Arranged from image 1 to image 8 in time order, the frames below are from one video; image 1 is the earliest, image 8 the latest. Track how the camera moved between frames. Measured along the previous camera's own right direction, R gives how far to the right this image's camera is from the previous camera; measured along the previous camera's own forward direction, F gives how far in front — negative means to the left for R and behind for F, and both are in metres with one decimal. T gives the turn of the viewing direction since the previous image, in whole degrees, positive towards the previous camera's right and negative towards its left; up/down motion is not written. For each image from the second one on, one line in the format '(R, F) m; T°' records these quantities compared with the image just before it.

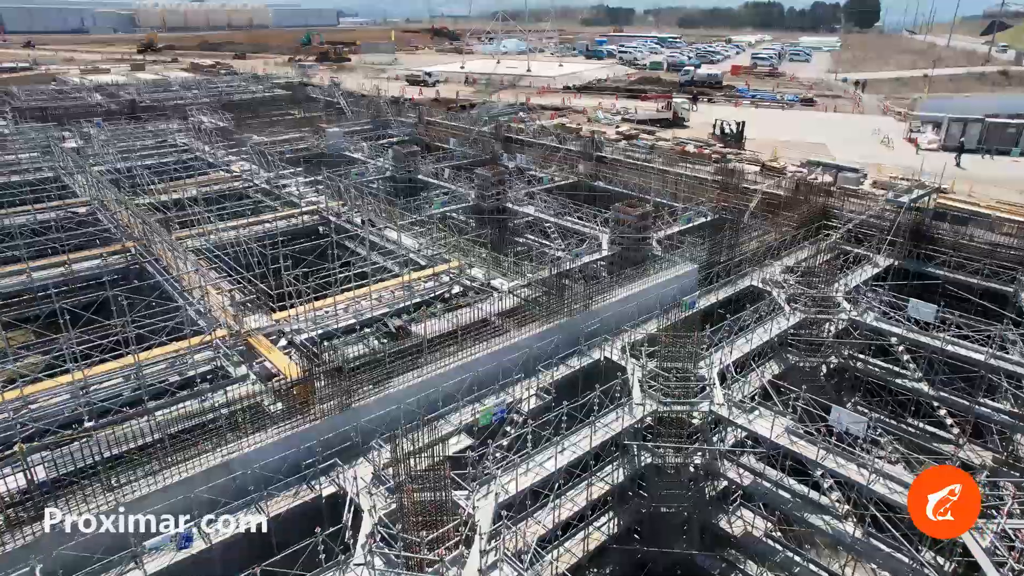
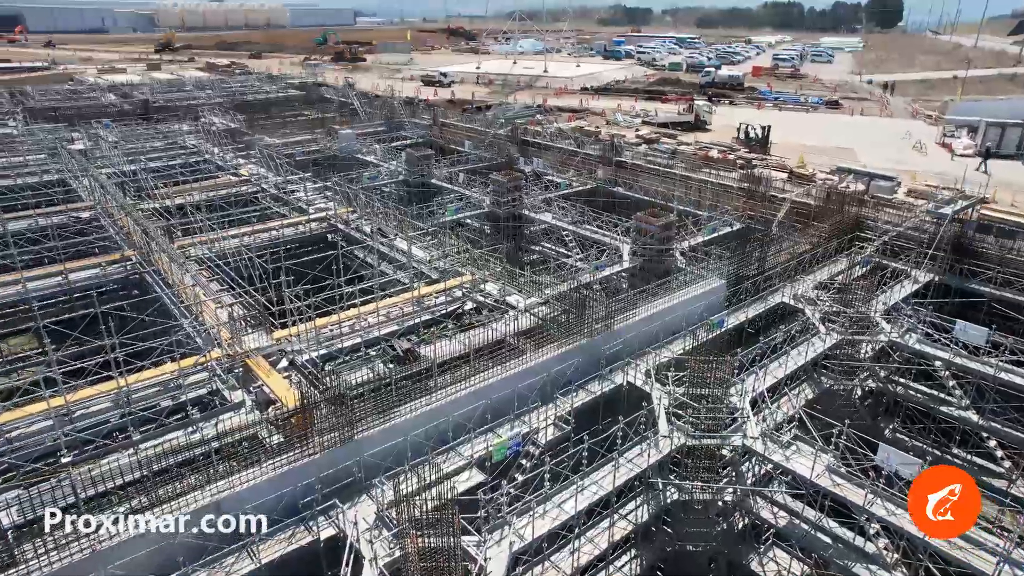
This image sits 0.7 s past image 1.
(-0.1, +1.2) m; -1°
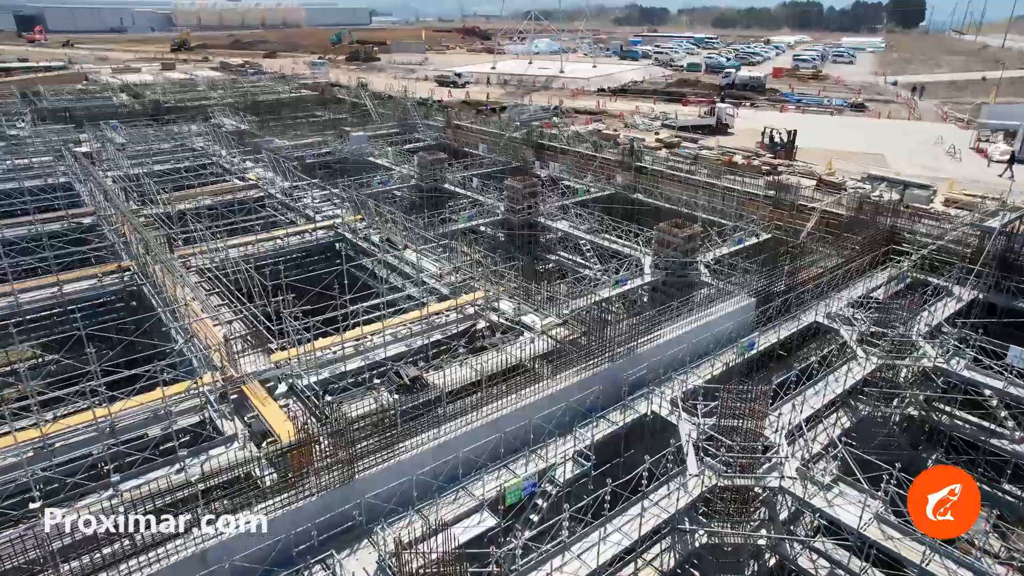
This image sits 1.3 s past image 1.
(-0.1, +1.2) m; -1°
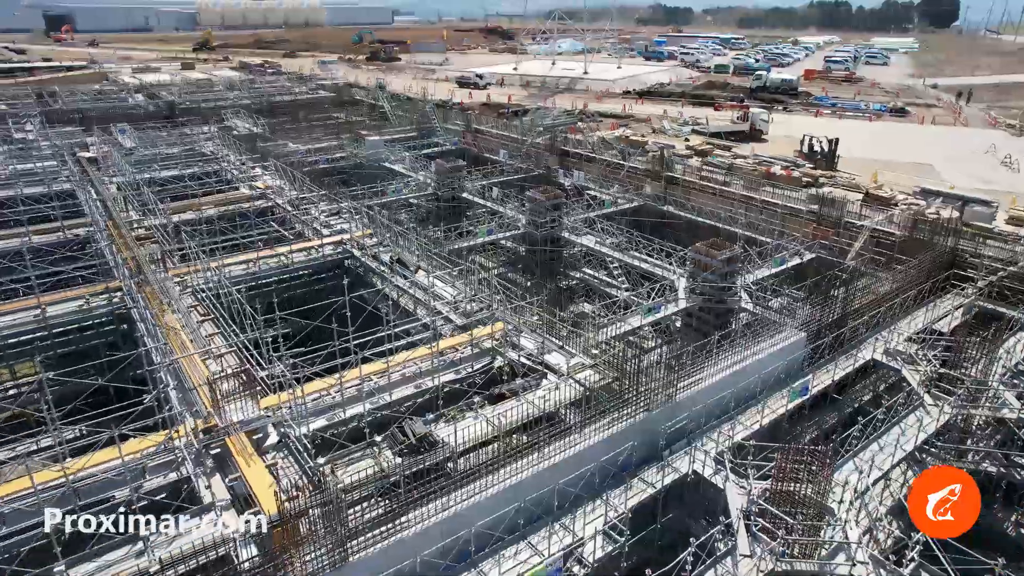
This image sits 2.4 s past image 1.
(-0.1, +1.9) m; -2°
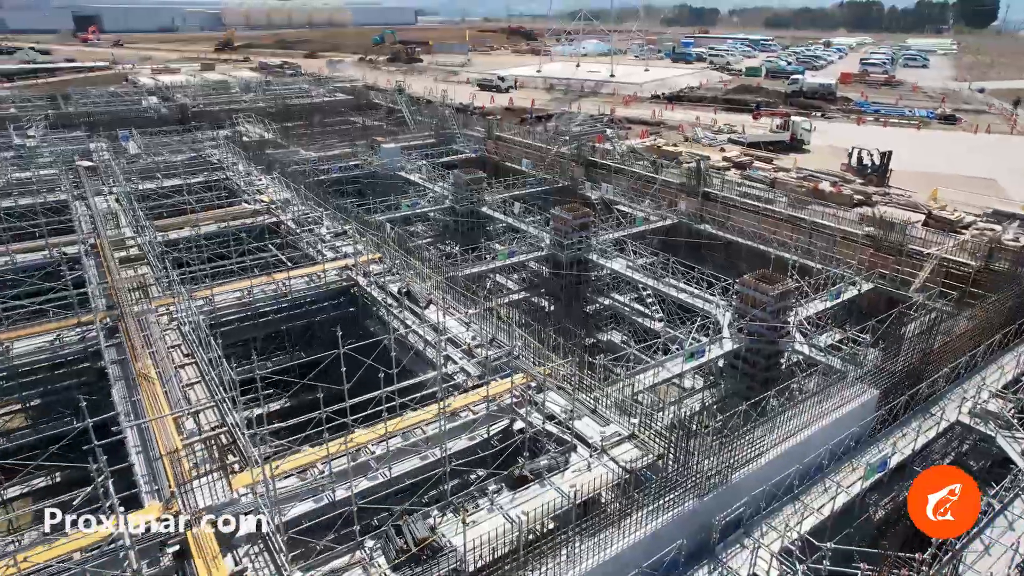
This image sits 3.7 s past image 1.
(-0.1, +2.4) m; -2°
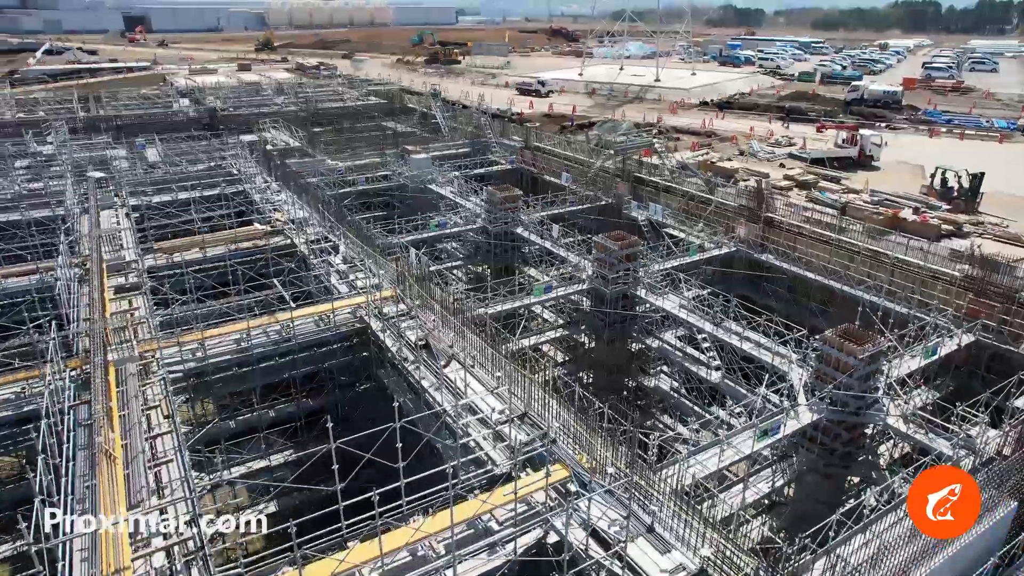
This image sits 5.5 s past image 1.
(-0.1, +2.8) m; -3°
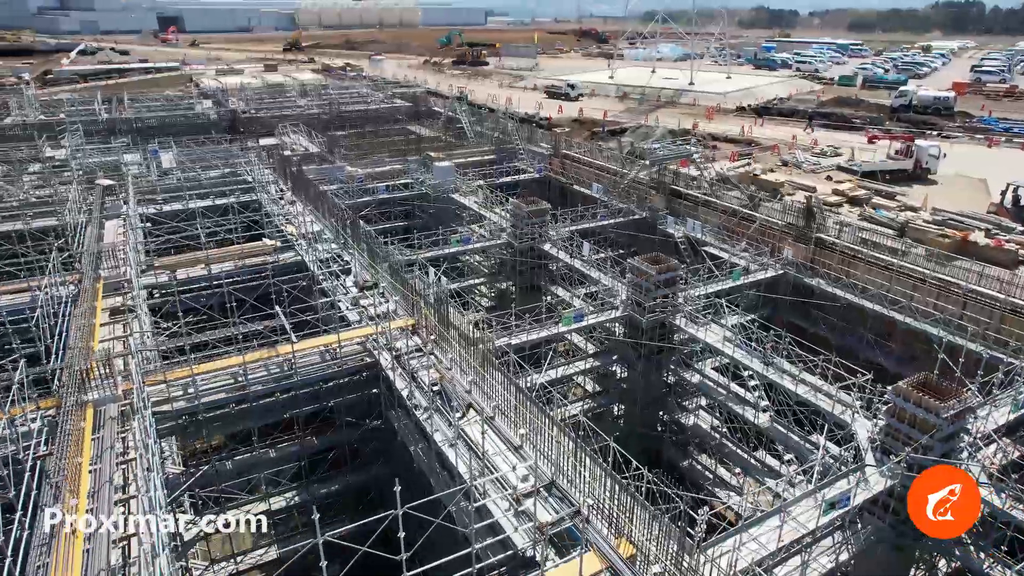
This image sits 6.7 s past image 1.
(-0.1, +1.9) m; -2°
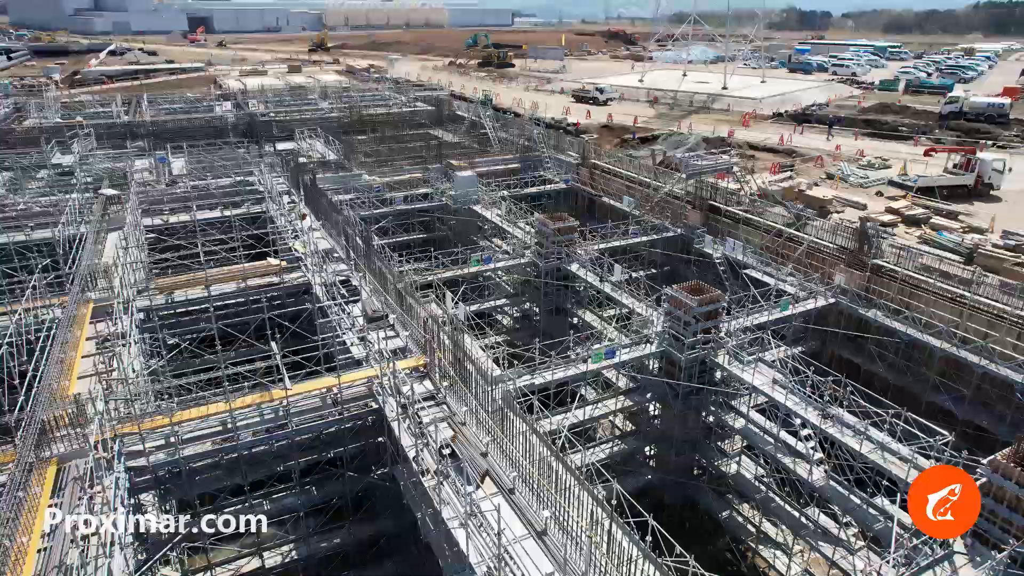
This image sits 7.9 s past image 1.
(0.0, +2.0) m; -2°
